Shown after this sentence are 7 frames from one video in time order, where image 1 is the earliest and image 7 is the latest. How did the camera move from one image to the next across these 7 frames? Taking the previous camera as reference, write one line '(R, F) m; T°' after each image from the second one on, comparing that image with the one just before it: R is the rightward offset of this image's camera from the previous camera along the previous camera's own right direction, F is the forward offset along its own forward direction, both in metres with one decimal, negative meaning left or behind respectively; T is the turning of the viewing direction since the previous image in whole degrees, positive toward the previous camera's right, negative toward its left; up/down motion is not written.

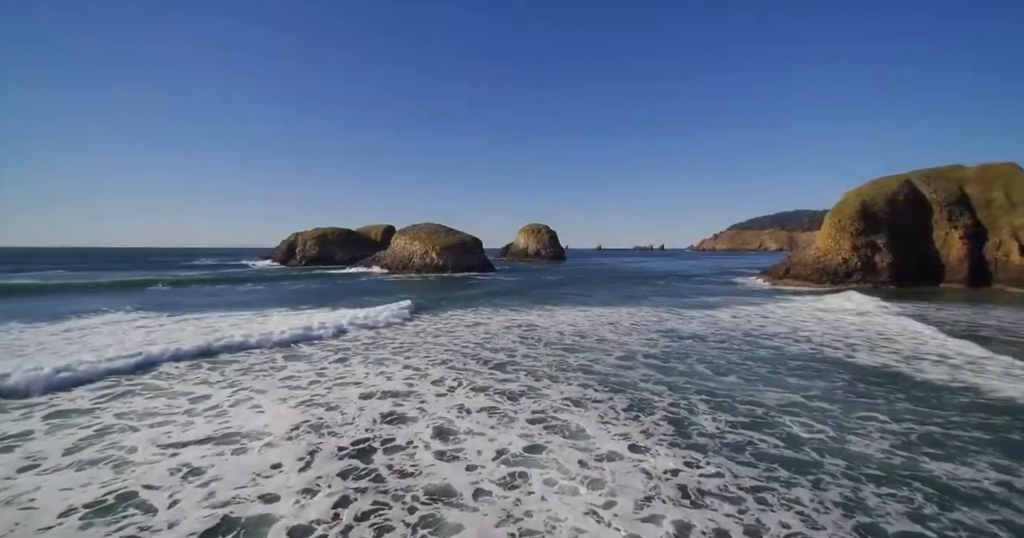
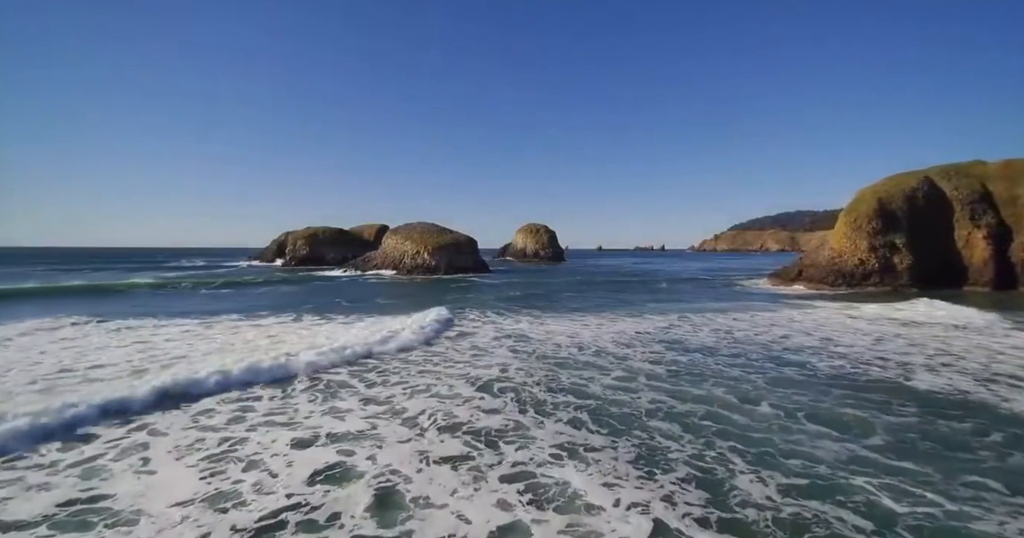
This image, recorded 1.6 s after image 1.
(+0.3, +2.2) m; 0°
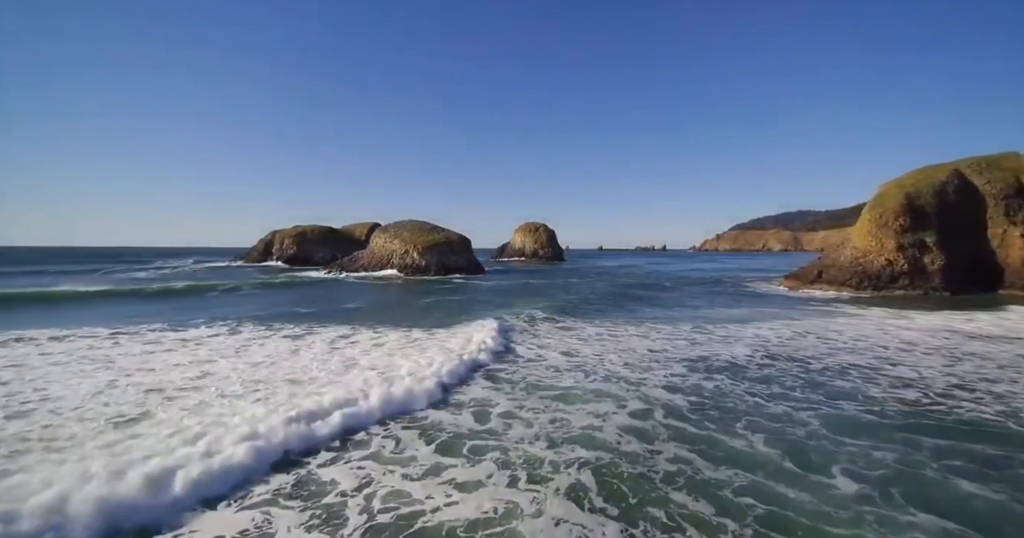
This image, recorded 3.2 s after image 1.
(+0.4, +2.8) m; 0°
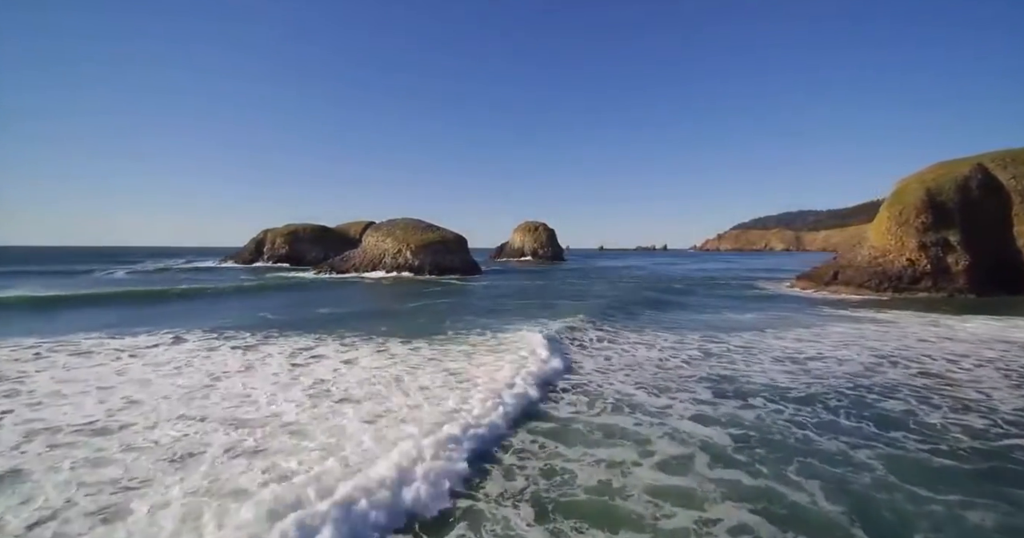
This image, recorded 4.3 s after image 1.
(+0.2, +1.8) m; 0°
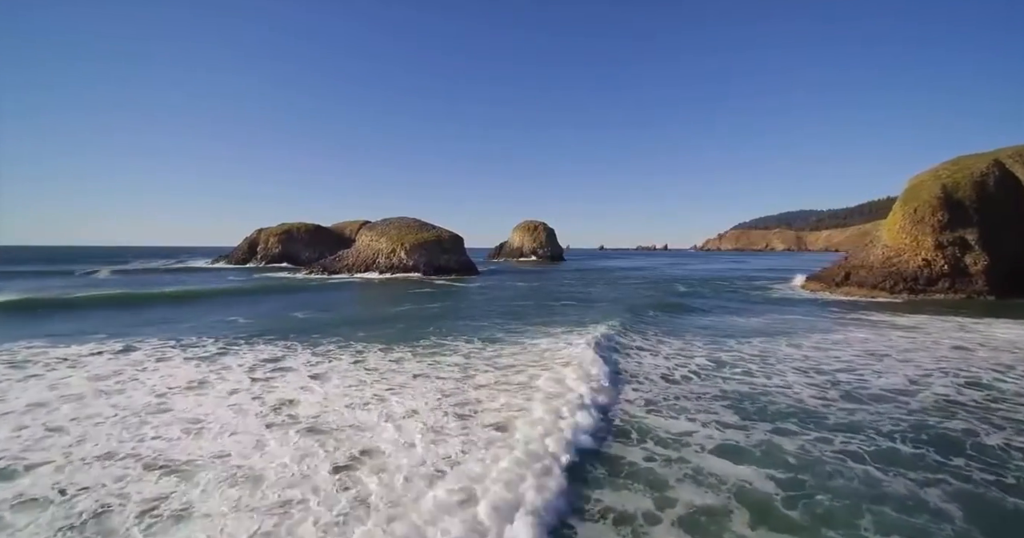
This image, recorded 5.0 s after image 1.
(+0.2, +1.2) m; 0°
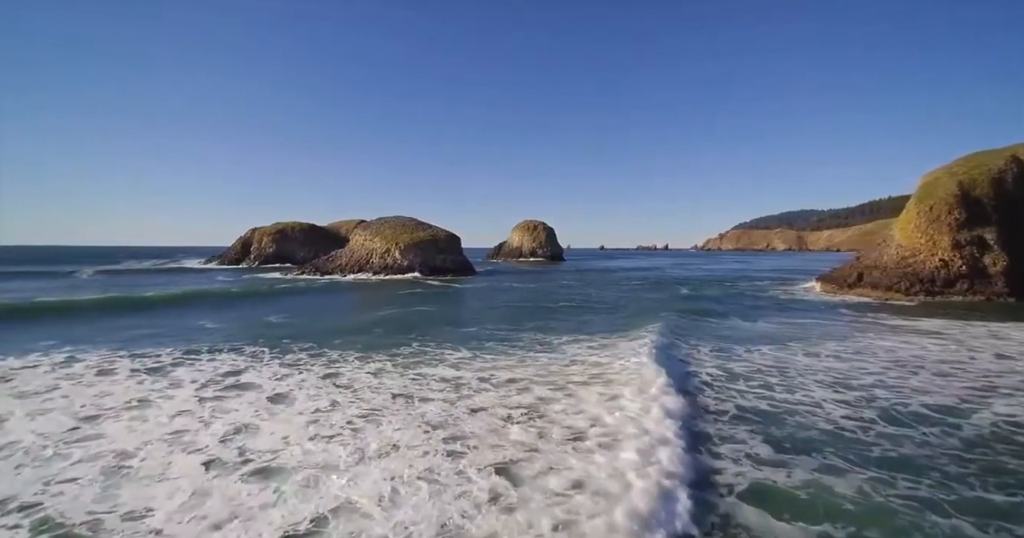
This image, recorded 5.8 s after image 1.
(+0.1, +1.2) m; 0°
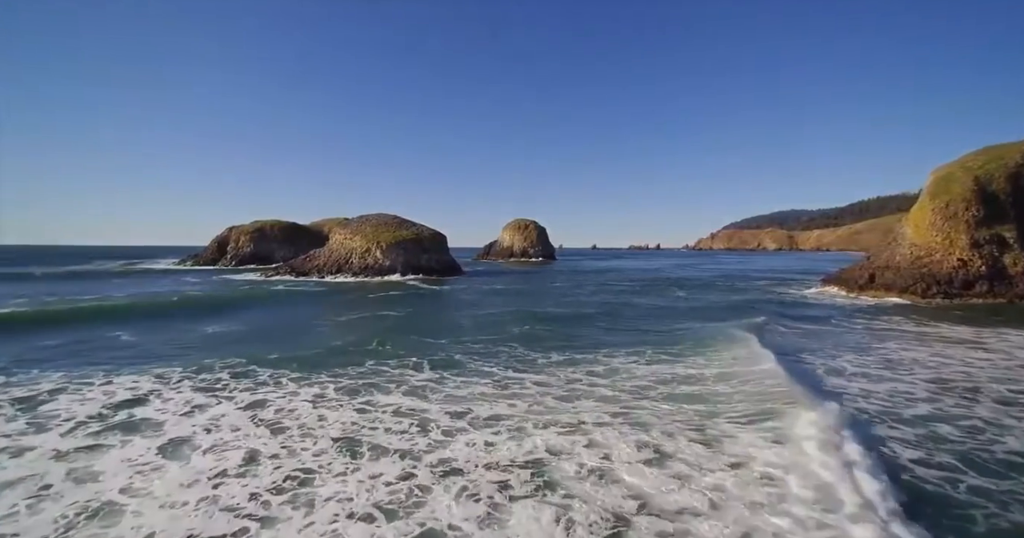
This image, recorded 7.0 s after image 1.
(+0.1, +2.0) m; +1°
